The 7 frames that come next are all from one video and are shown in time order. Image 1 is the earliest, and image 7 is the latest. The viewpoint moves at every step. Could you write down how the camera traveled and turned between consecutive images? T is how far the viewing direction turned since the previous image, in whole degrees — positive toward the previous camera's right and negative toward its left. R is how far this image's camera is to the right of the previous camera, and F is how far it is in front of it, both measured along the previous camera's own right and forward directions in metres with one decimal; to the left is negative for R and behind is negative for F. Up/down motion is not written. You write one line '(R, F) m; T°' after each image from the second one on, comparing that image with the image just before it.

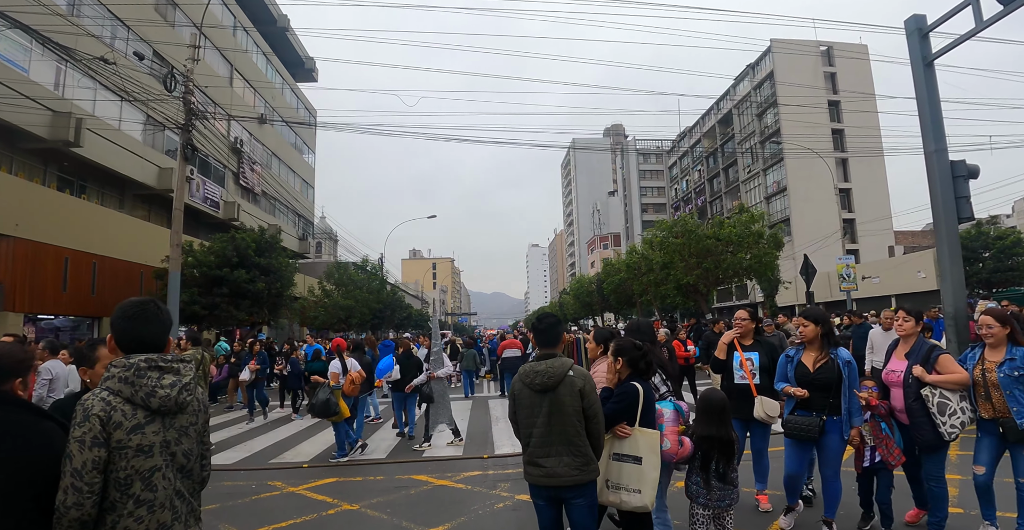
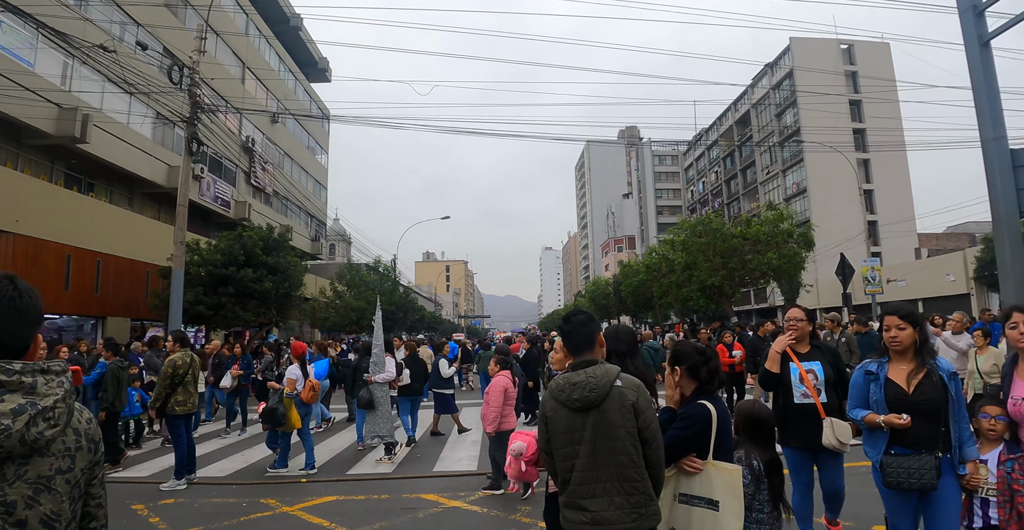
(-0.1, +0.8) m; -1°
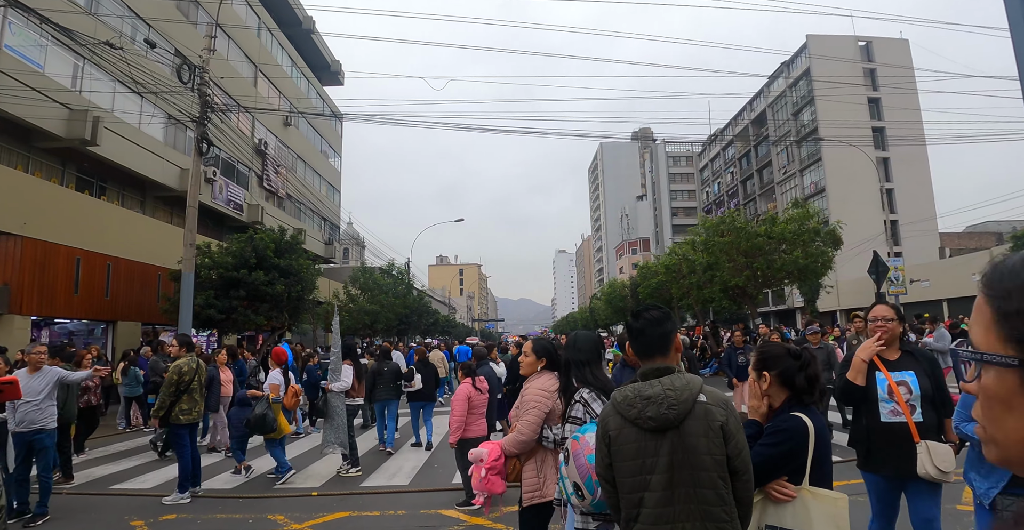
(-0.1, +0.5) m; -1°
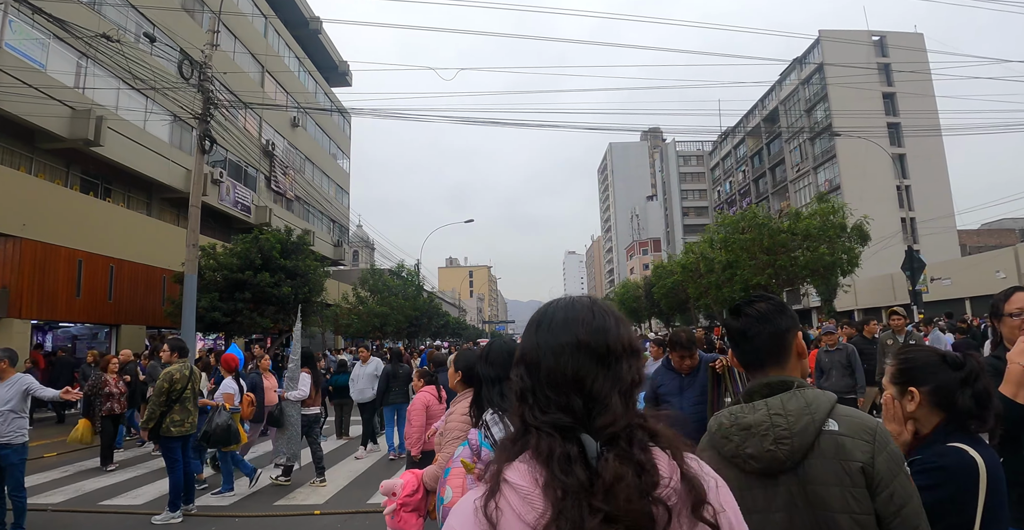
(-0.1, +0.6) m; -1°
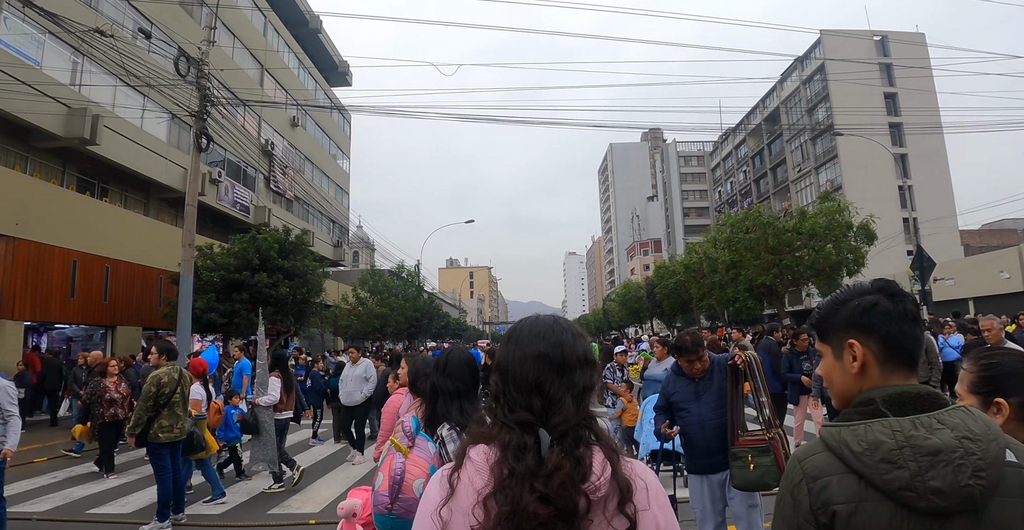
(0.0, +0.3) m; 0°
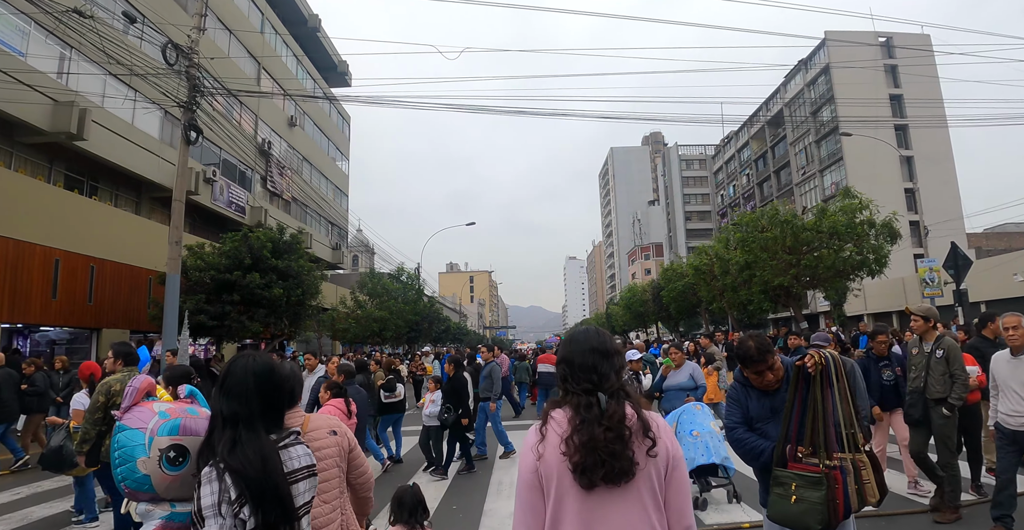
(-0.2, +0.8) m; 0°
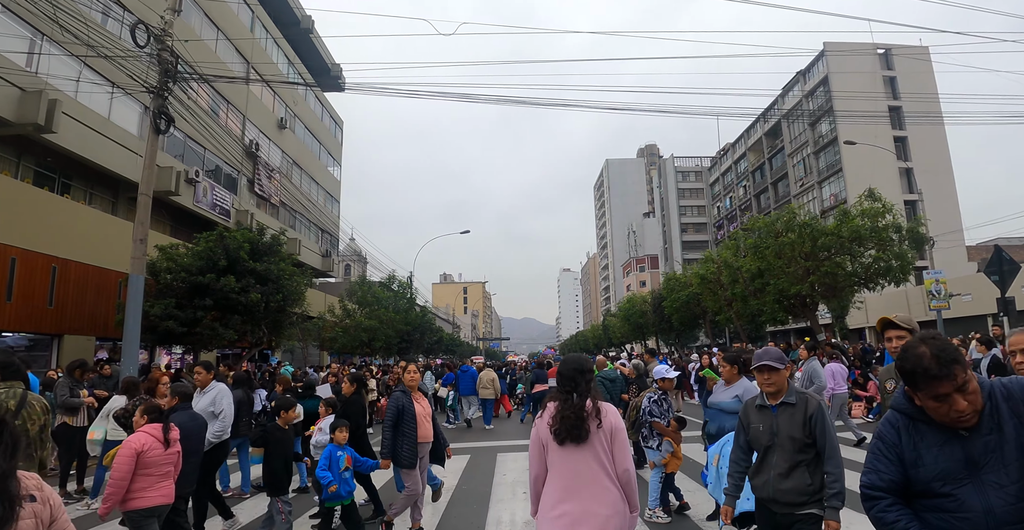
(-0.1, +1.3) m; +1°
